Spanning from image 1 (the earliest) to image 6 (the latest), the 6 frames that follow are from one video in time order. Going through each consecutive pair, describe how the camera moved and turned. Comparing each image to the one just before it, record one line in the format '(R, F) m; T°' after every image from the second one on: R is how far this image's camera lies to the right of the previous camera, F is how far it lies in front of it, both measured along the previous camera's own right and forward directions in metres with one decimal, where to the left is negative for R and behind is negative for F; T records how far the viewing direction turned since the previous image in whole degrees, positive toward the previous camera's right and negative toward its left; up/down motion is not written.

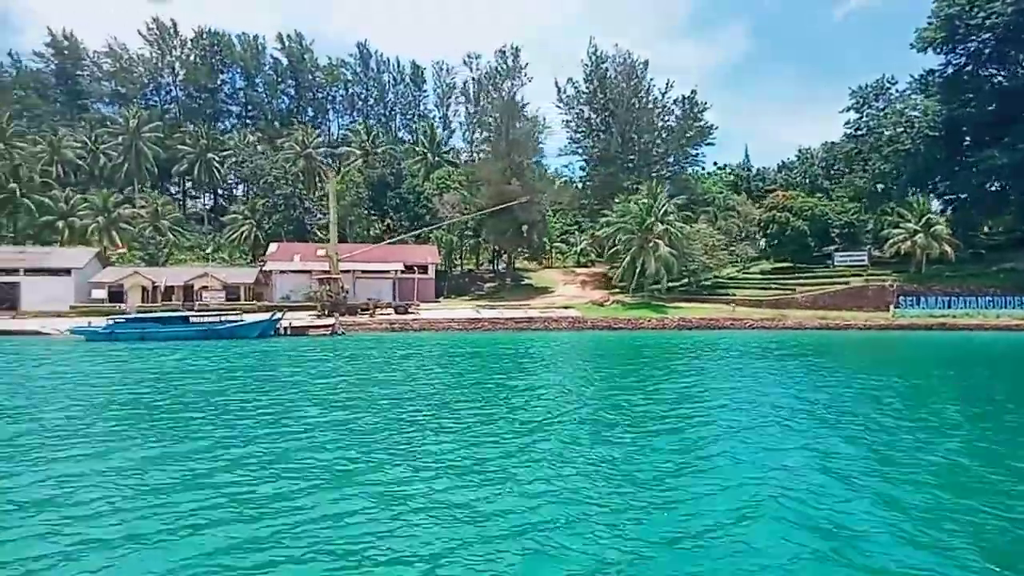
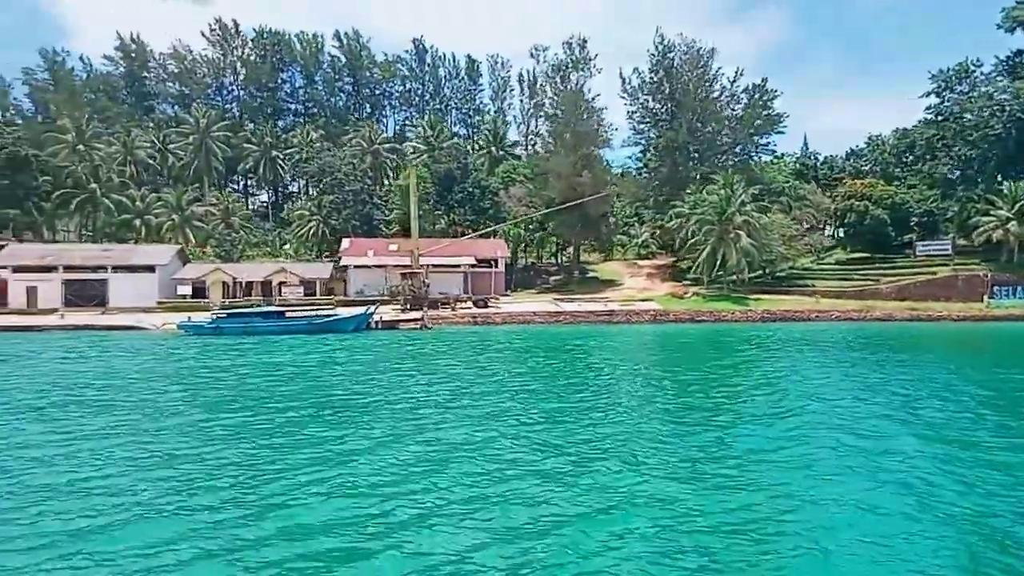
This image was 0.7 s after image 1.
(-2.9, 0.0) m; -3°
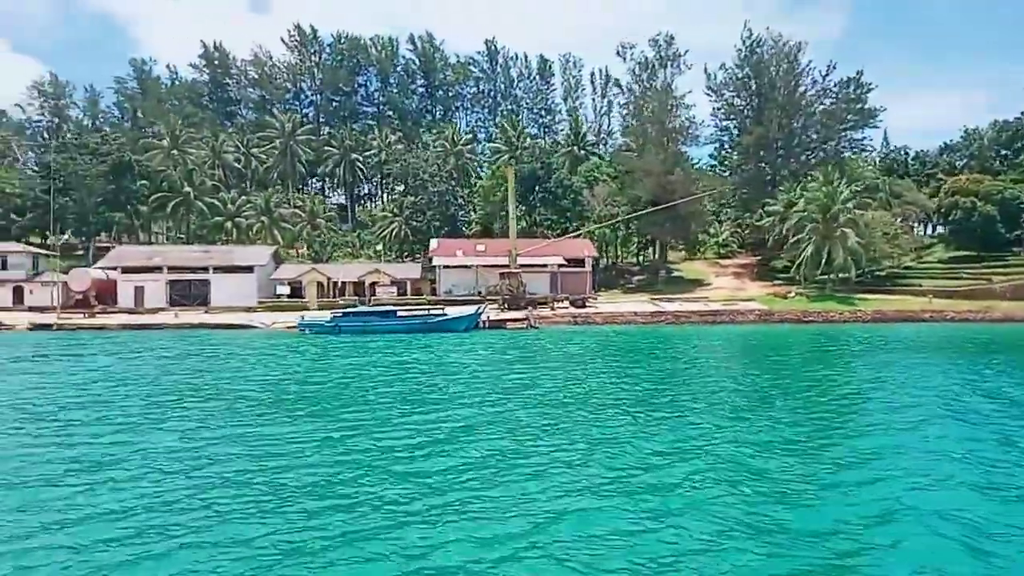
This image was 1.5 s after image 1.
(-3.3, 0.0) m; -4°
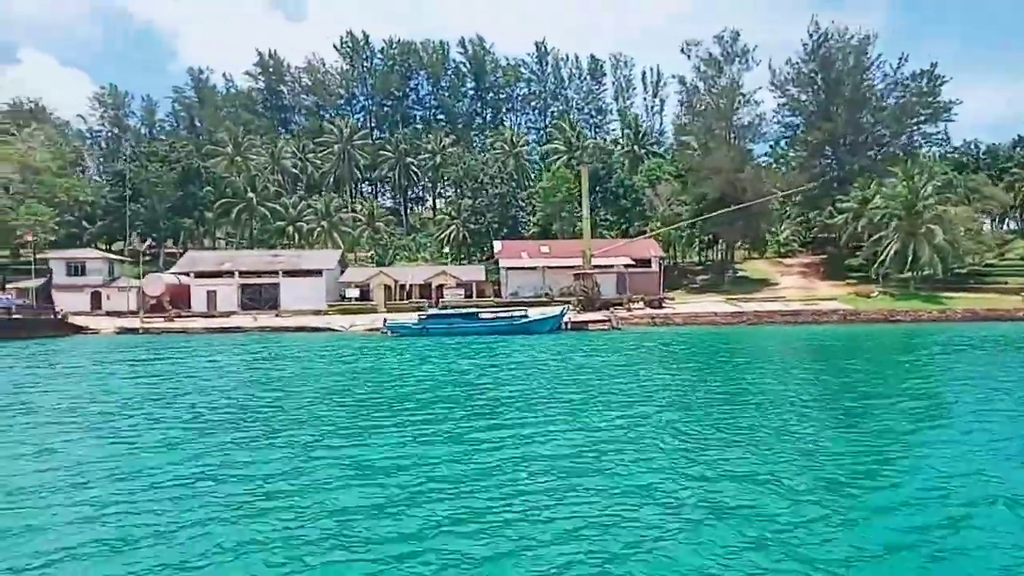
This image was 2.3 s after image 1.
(-2.8, +0.3) m; -3°
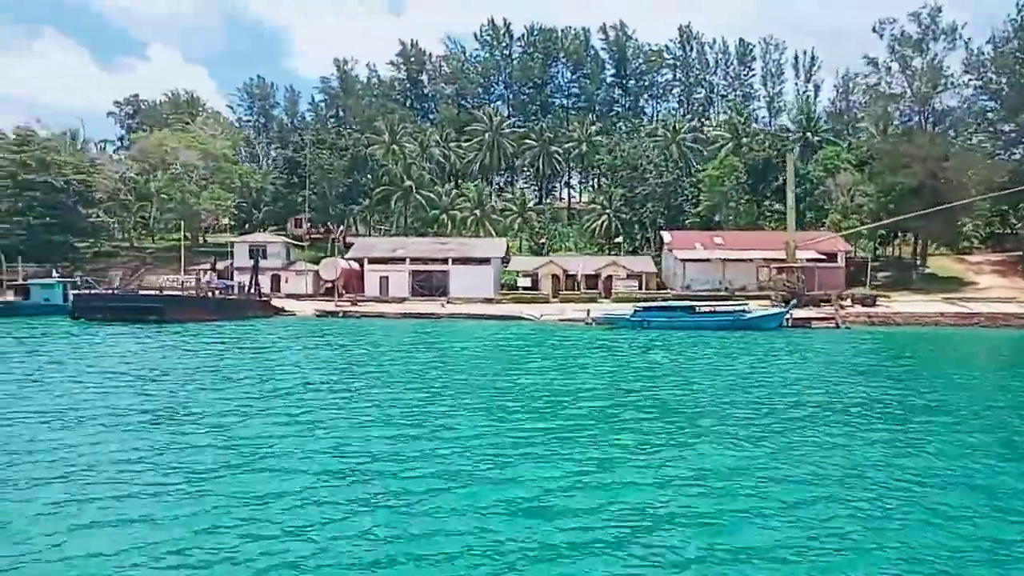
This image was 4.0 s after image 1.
(-6.8, +1.0) m; -7°
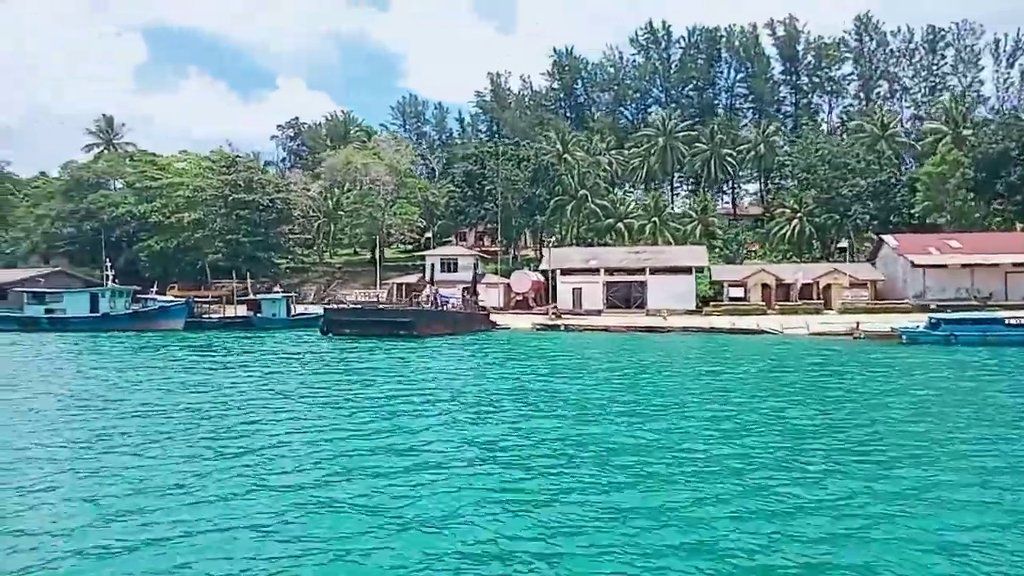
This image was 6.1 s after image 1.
(-7.5, +2.0) m; -9°
